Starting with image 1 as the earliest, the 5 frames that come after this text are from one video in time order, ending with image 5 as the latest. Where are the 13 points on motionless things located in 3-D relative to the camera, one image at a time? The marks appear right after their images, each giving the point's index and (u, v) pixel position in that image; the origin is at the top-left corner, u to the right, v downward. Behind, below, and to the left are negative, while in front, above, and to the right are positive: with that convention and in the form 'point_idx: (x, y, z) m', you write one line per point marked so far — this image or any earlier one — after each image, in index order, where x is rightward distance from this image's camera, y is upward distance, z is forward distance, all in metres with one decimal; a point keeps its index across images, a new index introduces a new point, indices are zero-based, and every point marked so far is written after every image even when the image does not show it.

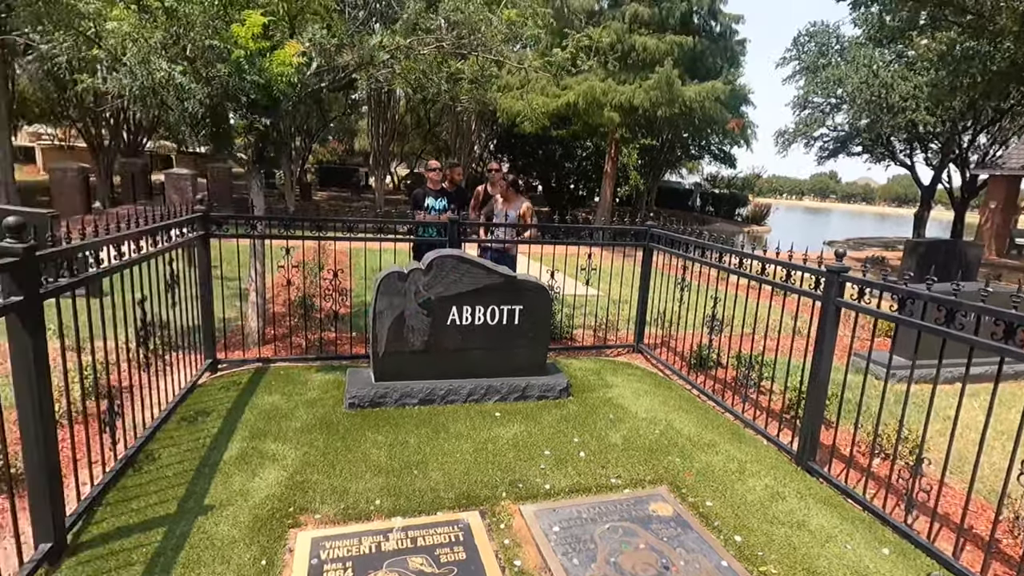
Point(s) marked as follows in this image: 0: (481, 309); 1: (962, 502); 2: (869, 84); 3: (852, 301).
0: (-0.2, -0.2, +4.7) m
1: (+2.9, -1.4, +3.7) m
2: (+10.6, +6.0, +17.2) m
3: (+2.2, -0.1, +3.7) m
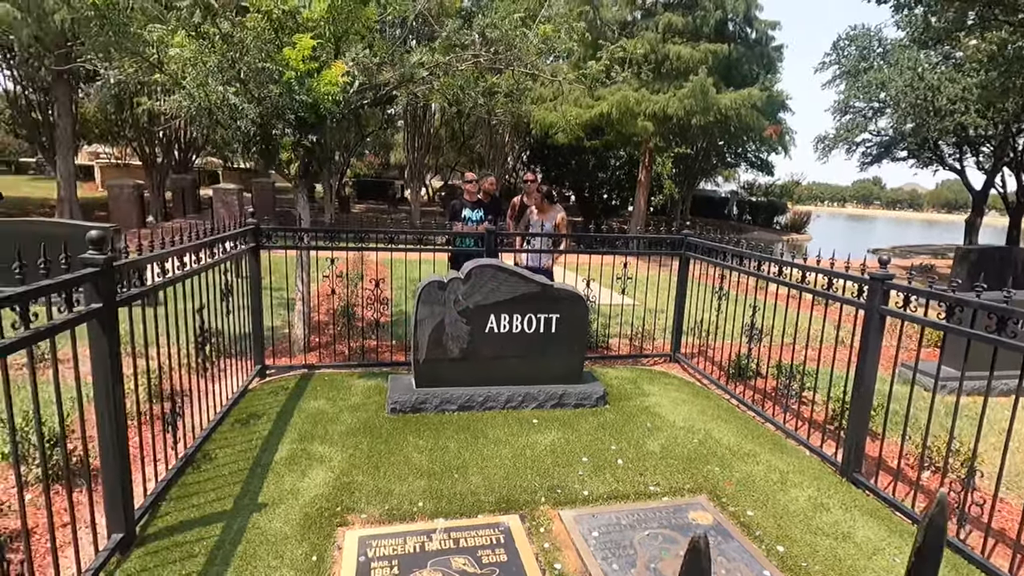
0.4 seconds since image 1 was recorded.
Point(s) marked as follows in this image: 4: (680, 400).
0: (+0.1, -0.2, +4.8) m
1: (+3.1, -1.4, +3.6) m
2: (+11.6, +5.8, +16.7) m
3: (+2.5, -0.1, +3.7) m
4: (+1.5, -1.0, +5.2) m
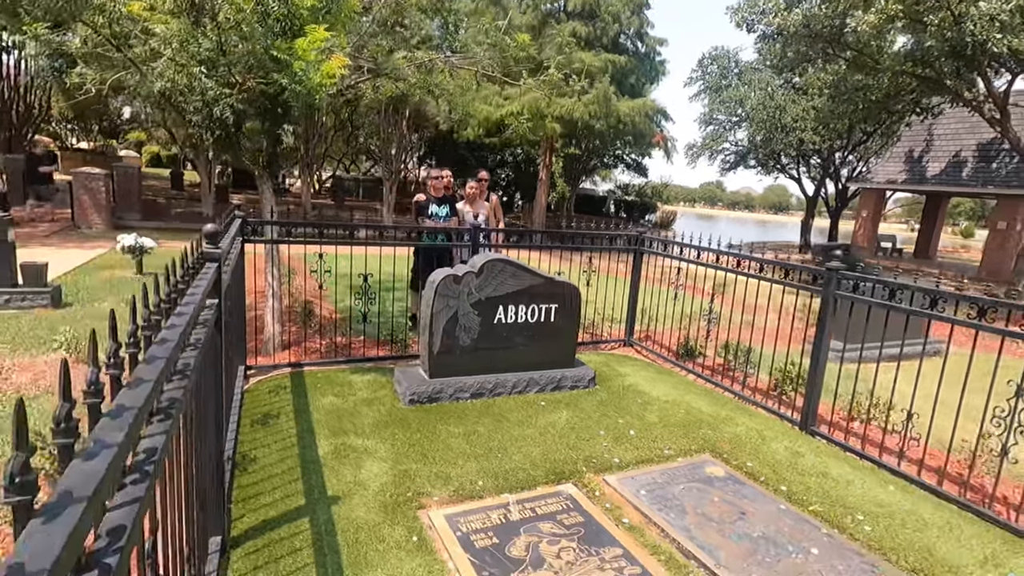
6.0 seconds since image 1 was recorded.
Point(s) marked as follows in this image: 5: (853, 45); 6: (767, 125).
0: (+0.1, -0.2, +5.2) m
1: (+3.4, -1.3, +4.7) m
2: (+8.4, +6.1, +19.4) m
3: (+2.7, 0.0, +4.6) m
4: (+1.4, -0.9, +5.9) m
5: (+7.2, +5.1, +12.3) m
6: (+8.5, +5.4, +19.3) m
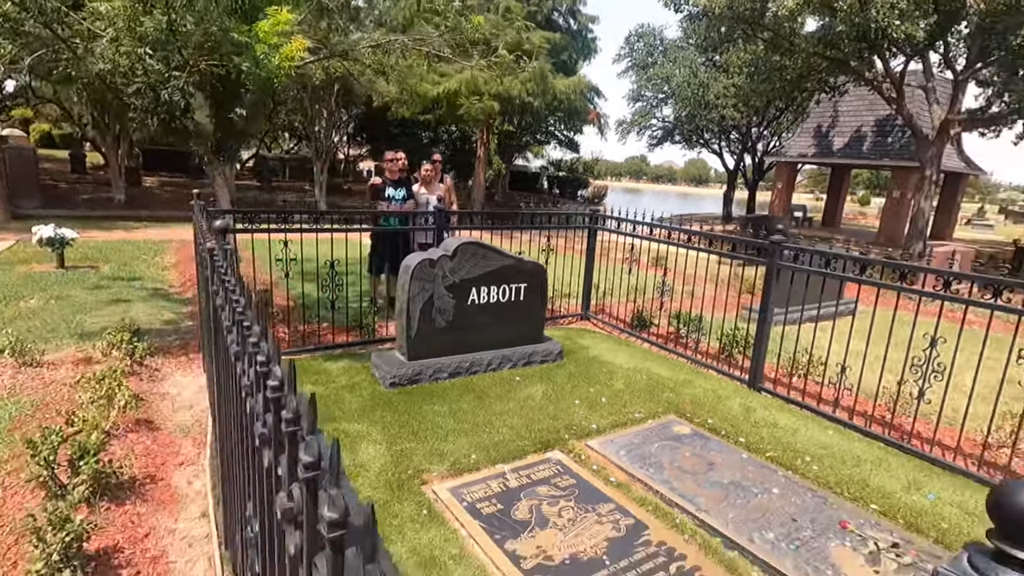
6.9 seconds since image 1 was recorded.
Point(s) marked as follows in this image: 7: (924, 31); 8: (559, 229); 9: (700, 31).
0: (-0.2, 0.0, +5.4) m
1: (+3.2, -1.0, +5.3) m
2: (+6.1, +7.1, +20.2) m
3: (+2.5, +0.2, +5.2) m
4: (+1.1, -0.6, +6.3) m
5: (+5.8, +5.8, +13.0) m
6: (+6.2, +6.5, +20.2) m
7: (+7.8, +4.9, +11.1) m
8: (+0.6, +0.8, +7.6) m
9: (+4.8, +6.6, +15.0) m
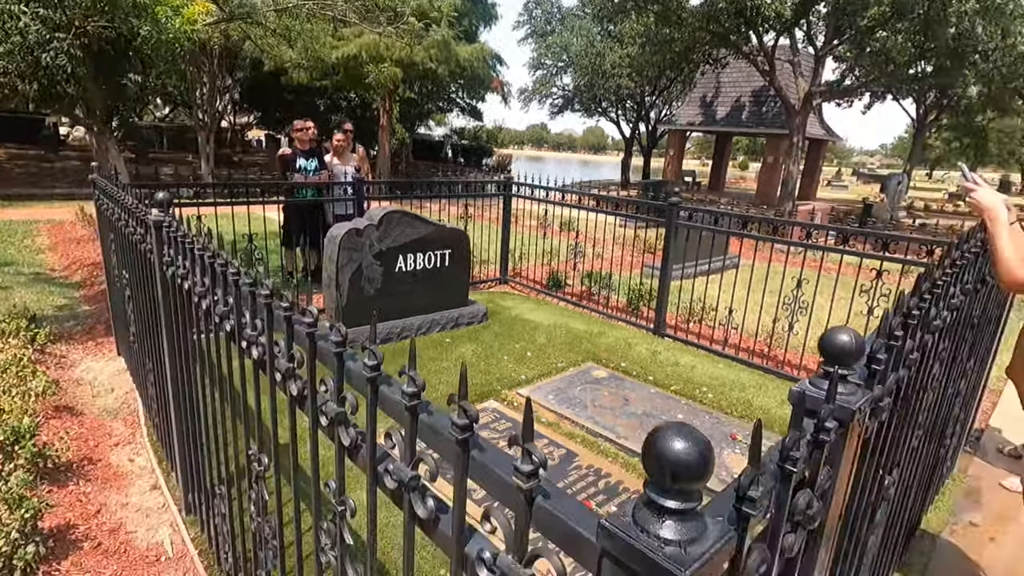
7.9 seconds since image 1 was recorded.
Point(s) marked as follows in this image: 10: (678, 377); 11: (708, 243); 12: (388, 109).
0: (-0.9, +0.3, +5.6) m
1: (+2.5, -0.6, +6.2) m
2: (+2.6, +8.5, +20.8) m
3: (+1.7, +0.7, +5.8) m
4: (+0.2, -0.2, +6.7) m
5: (+3.5, +6.8, +13.8) m
6: (+2.7, +7.8, +20.9) m
7: (+5.9, +5.9, +12.2) m
8: (-0.5, +1.2, +7.9) m
9: (+2.2, +7.6, +15.5) m
10: (+1.5, -0.8, +5.1) m
11: (+2.7, +0.6, +8.1) m
12: (-3.7, +5.3, +17.2) m
